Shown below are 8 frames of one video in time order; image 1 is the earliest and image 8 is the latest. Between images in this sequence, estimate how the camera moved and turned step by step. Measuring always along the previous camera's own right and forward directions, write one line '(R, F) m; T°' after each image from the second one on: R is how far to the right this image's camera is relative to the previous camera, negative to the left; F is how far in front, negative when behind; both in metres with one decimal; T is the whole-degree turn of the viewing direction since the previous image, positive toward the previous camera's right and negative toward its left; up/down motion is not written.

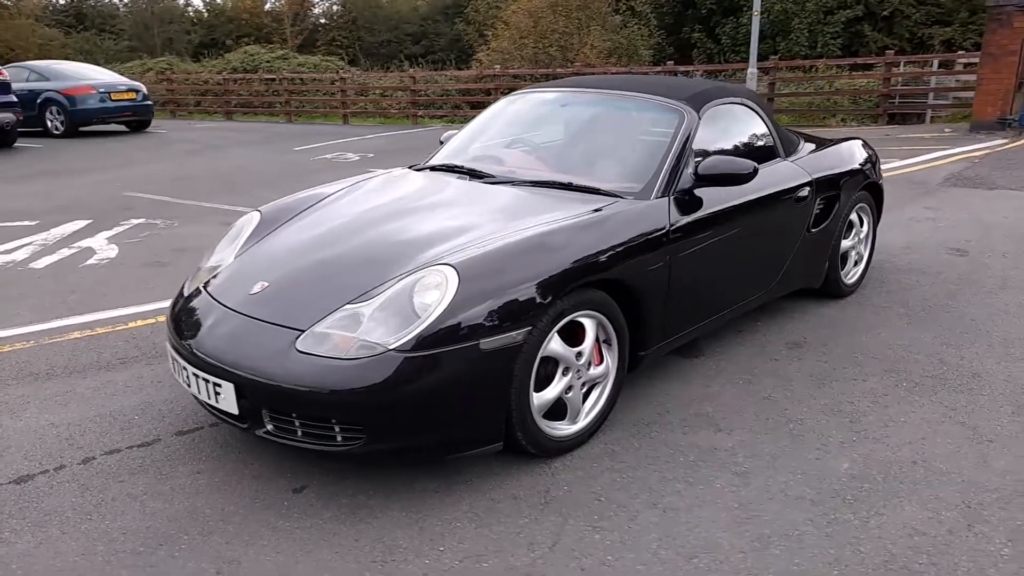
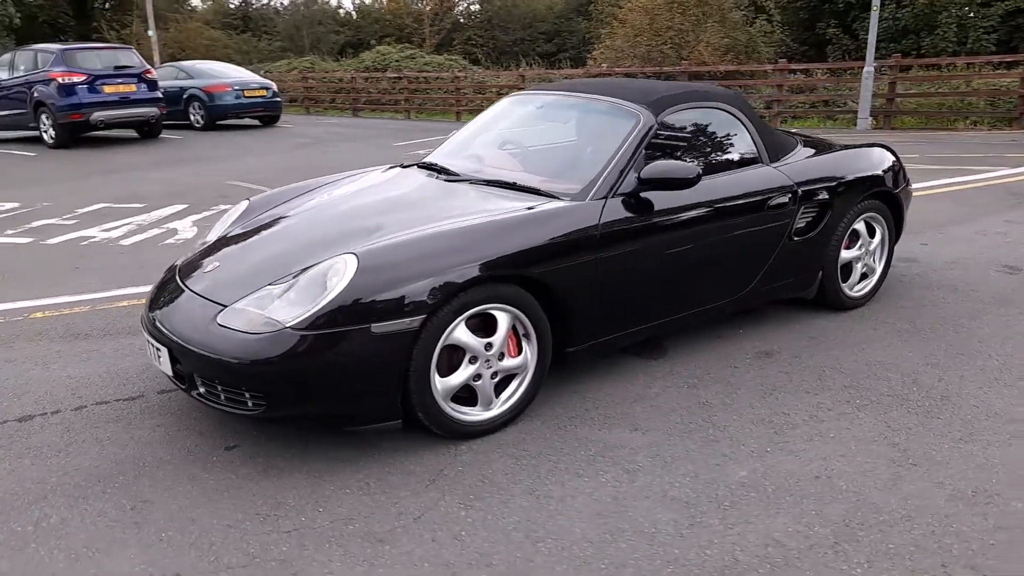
(+1.0, -0.1) m; -10°
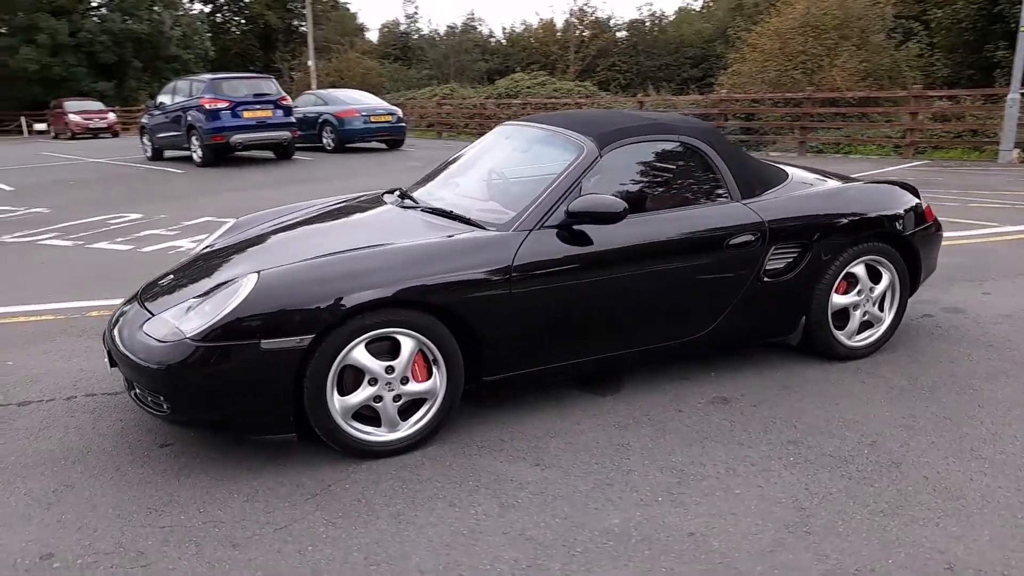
(+1.1, +0.1) m; -12°
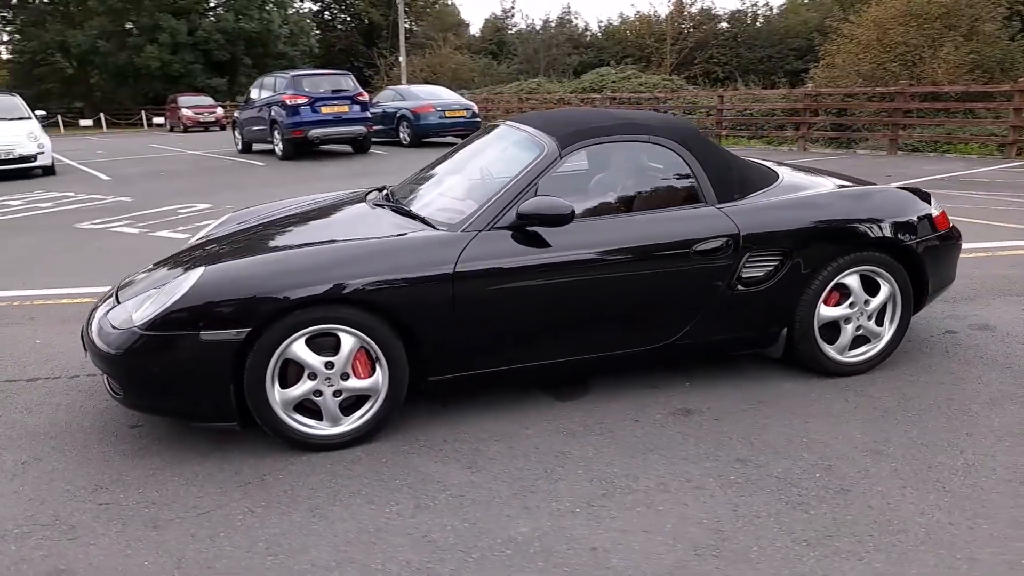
(+0.7, +0.1) m; -7°
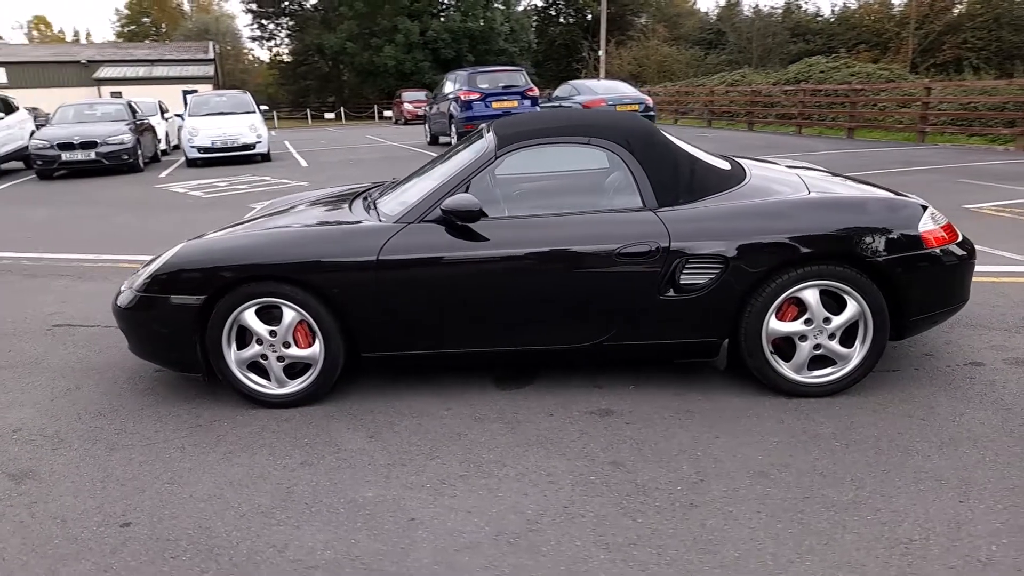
(+1.5, 0.0) m; -17°
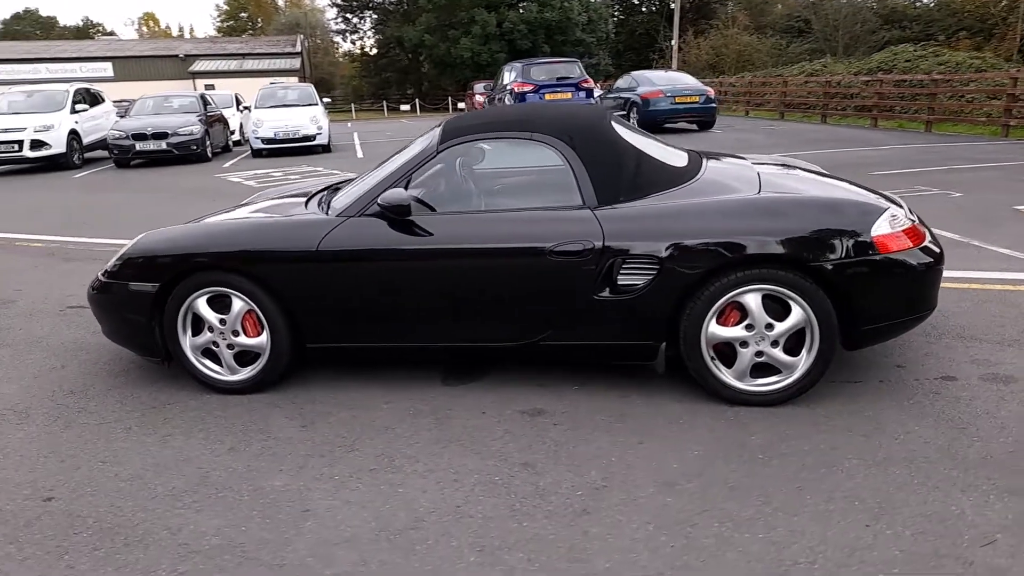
(+0.7, +0.1) m; -6°
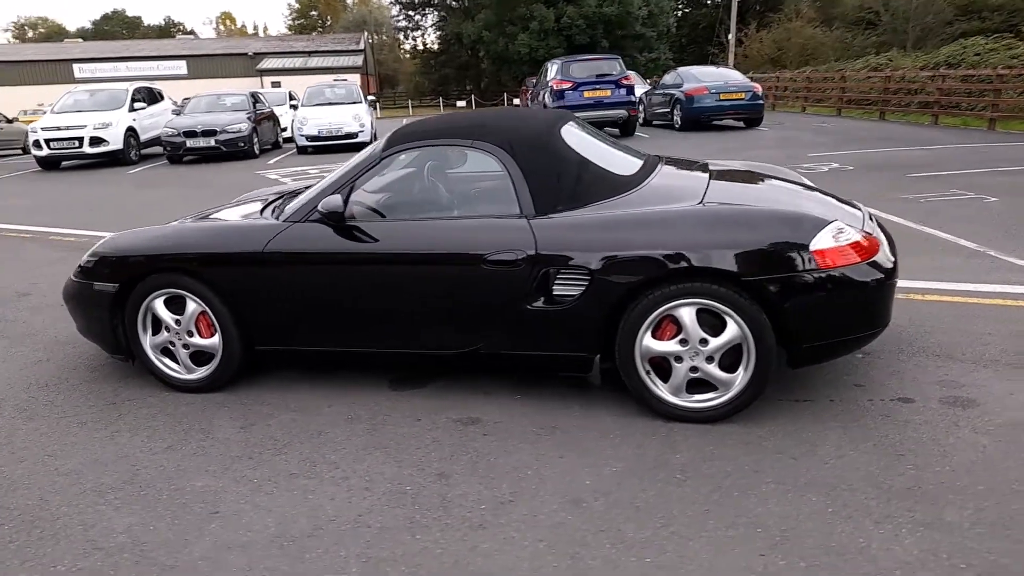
(+0.6, +0.1) m; -5°
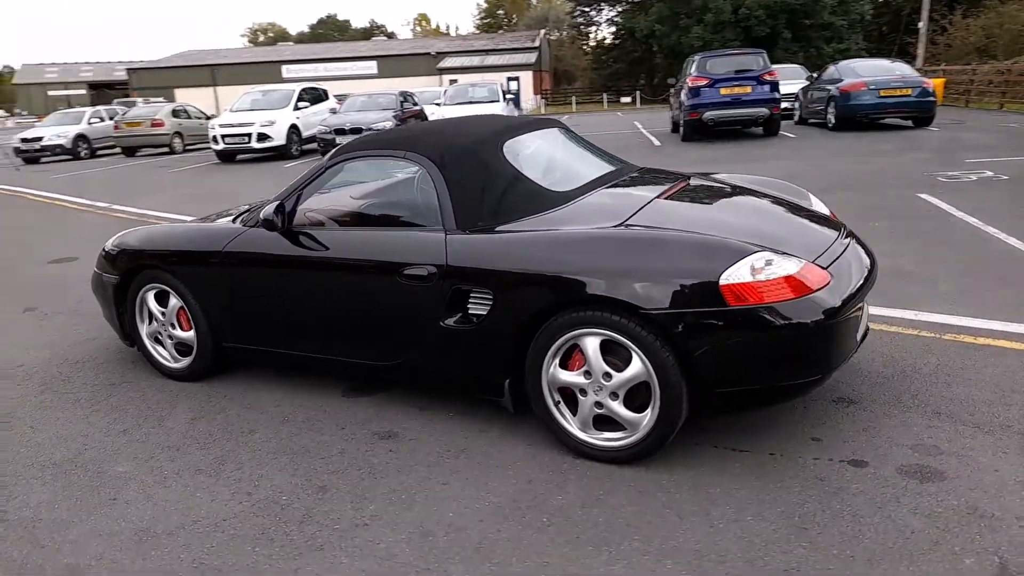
(+1.2, +0.3) m; -13°
